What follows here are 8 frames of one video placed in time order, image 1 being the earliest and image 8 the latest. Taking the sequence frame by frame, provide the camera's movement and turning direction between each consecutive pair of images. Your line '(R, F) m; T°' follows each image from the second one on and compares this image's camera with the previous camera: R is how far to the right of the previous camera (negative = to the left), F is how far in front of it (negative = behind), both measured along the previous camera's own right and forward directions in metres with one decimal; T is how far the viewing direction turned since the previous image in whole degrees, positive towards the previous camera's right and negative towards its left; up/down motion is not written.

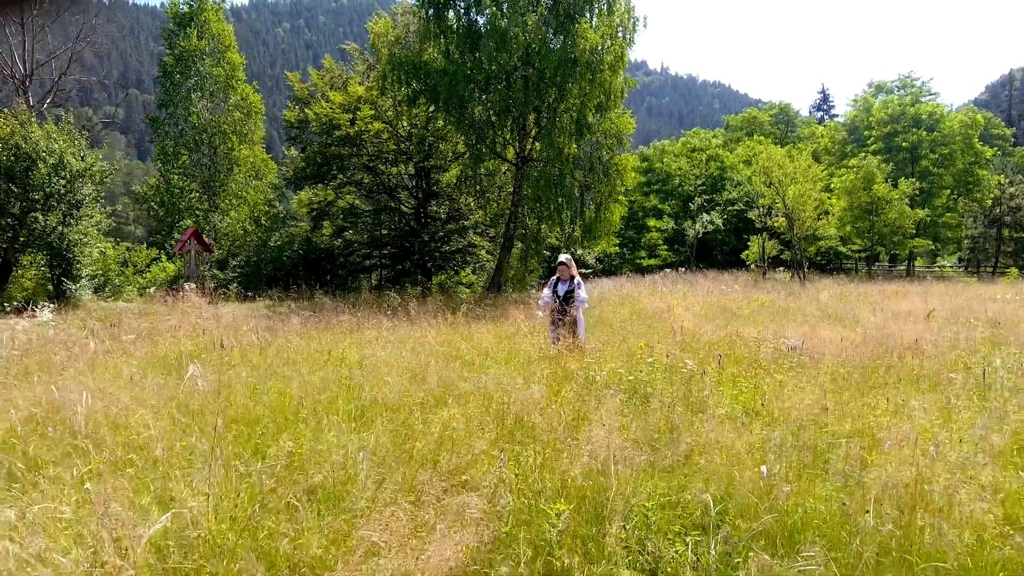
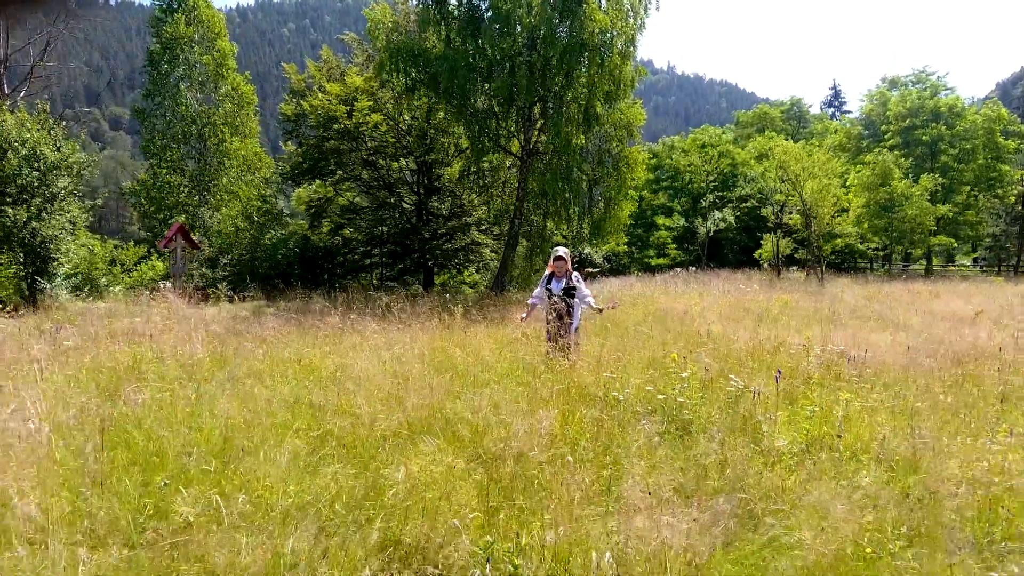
(0.0, +1.0) m; -1°
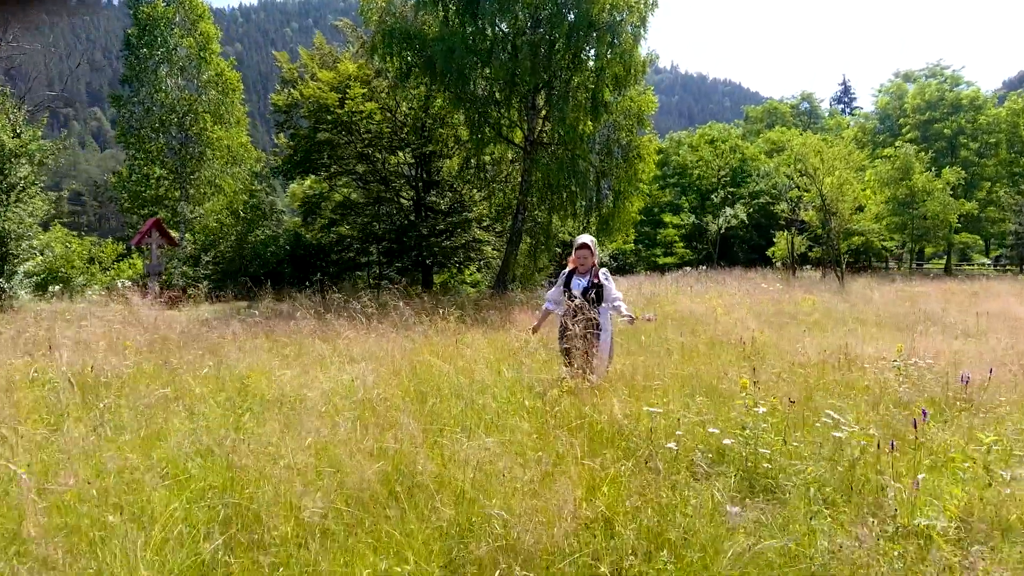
(0.0, +1.2) m; 0°
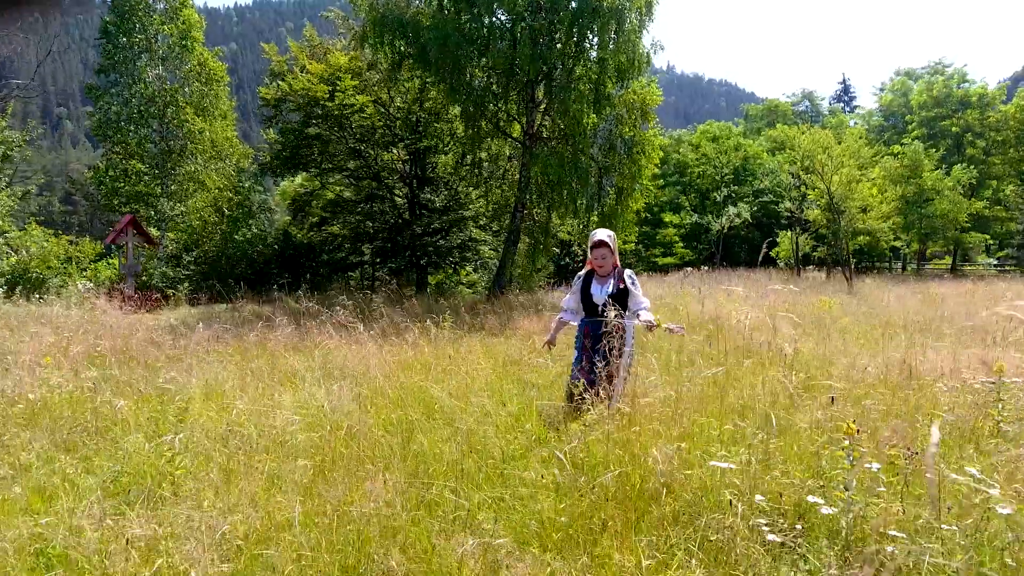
(-0.1, +0.8) m; 0°
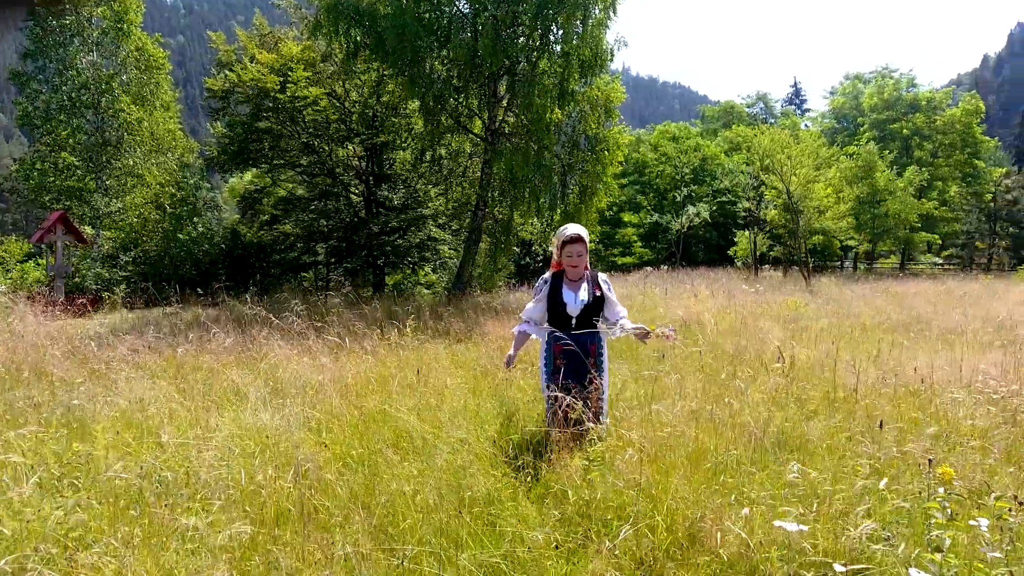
(-0.1, +0.5) m; +4°
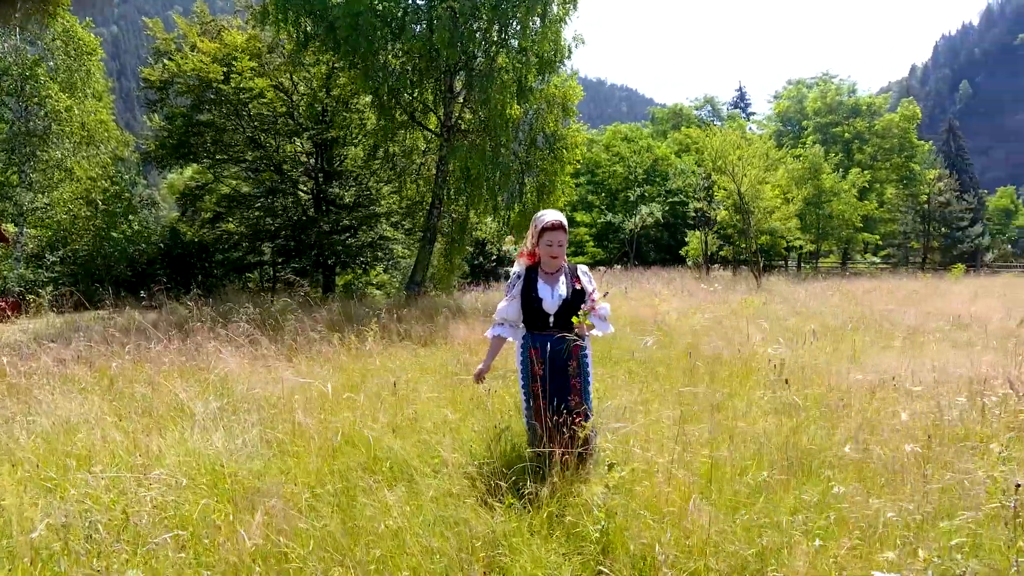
(-0.2, +0.4) m; +4°
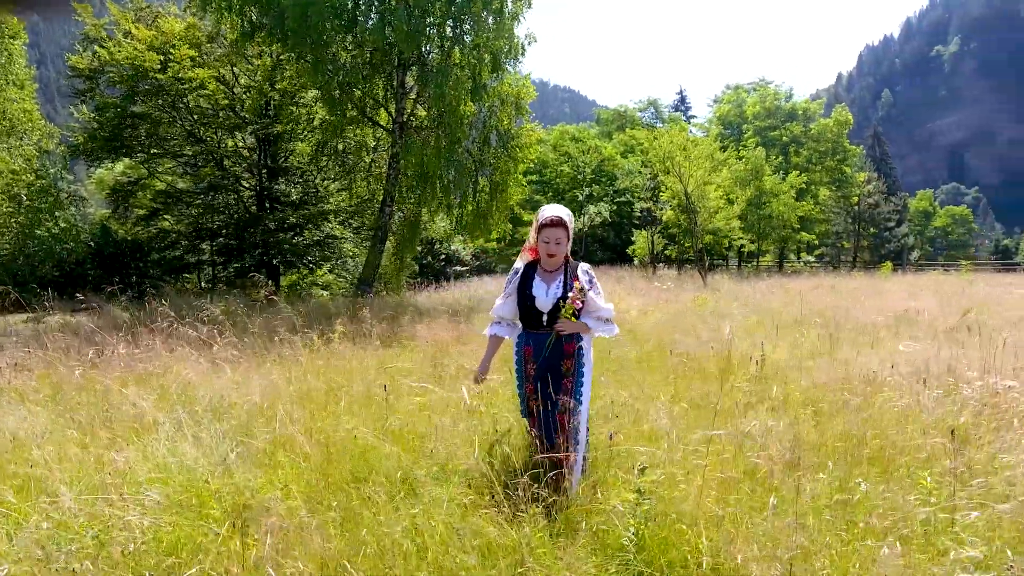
(-0.3, +0.2) m; +5°
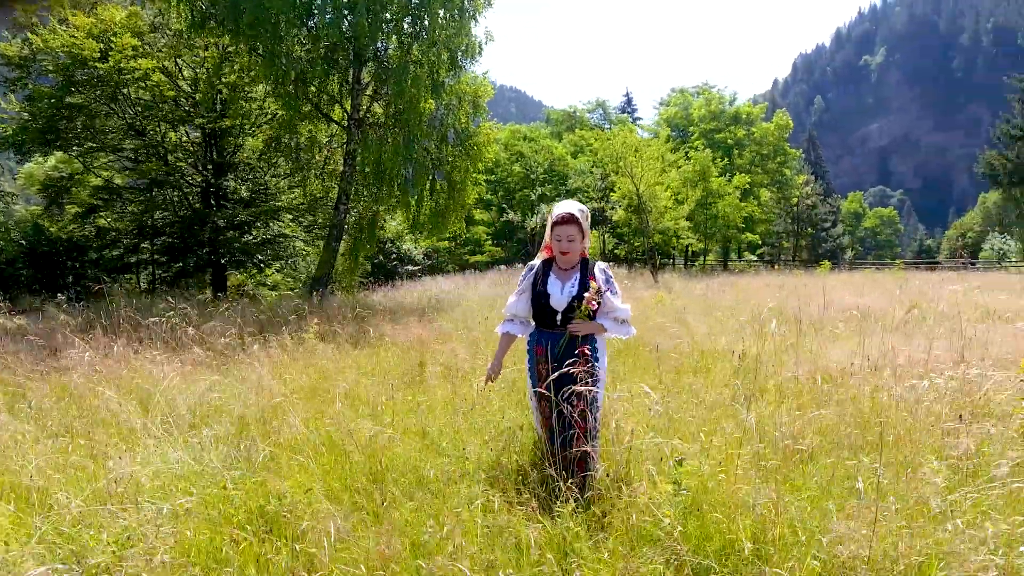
(-0.3, 0.0) m; +5°
